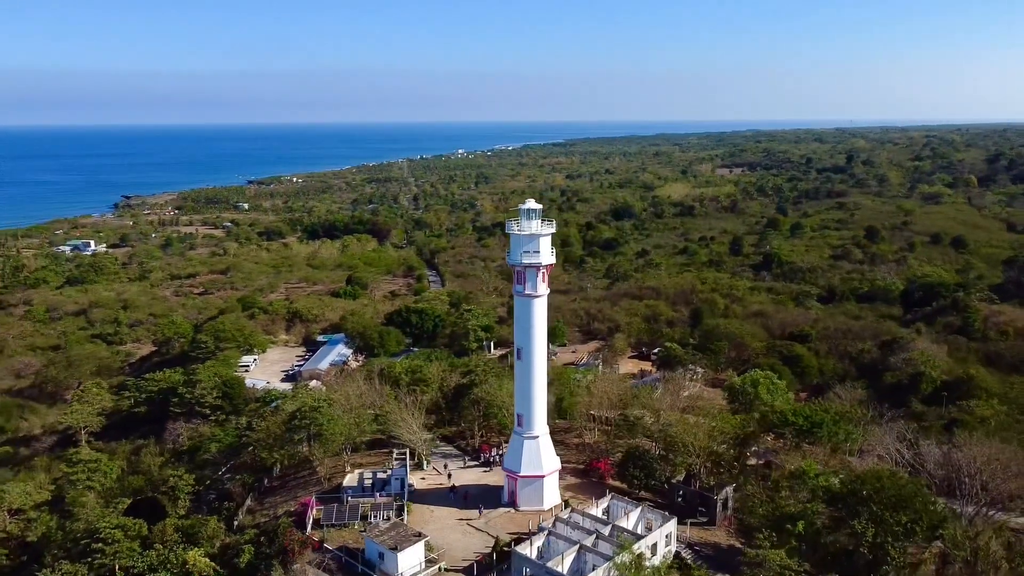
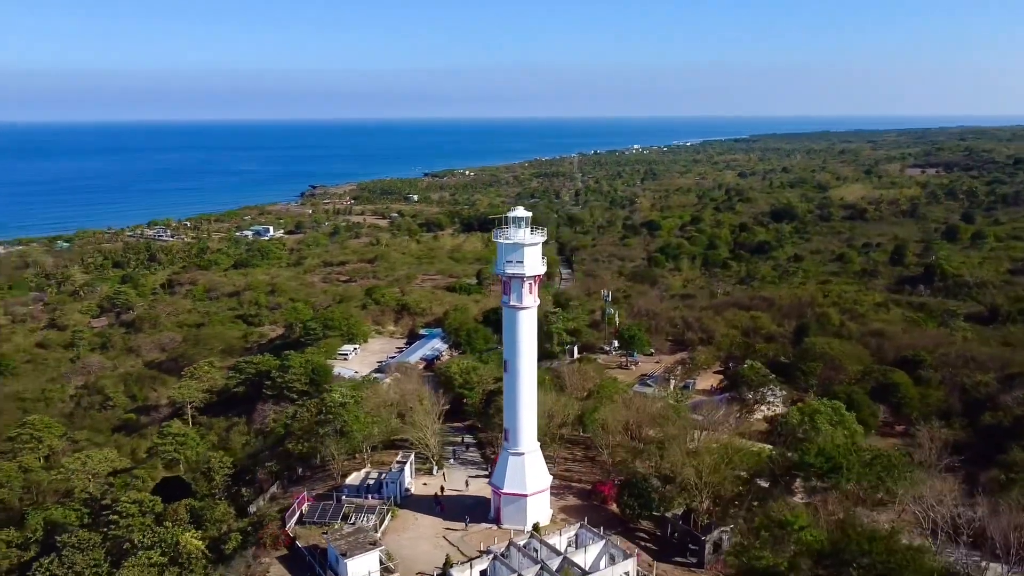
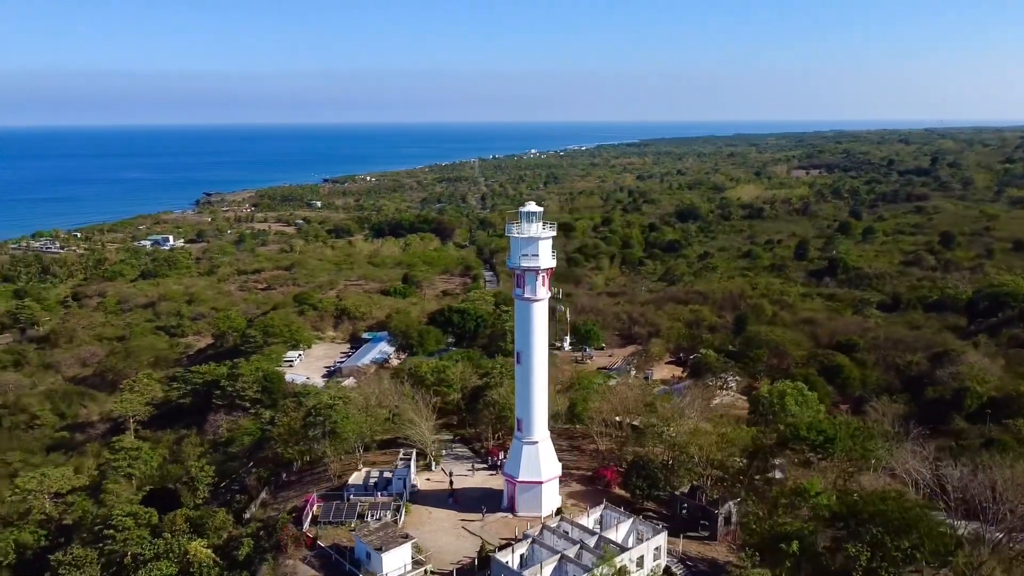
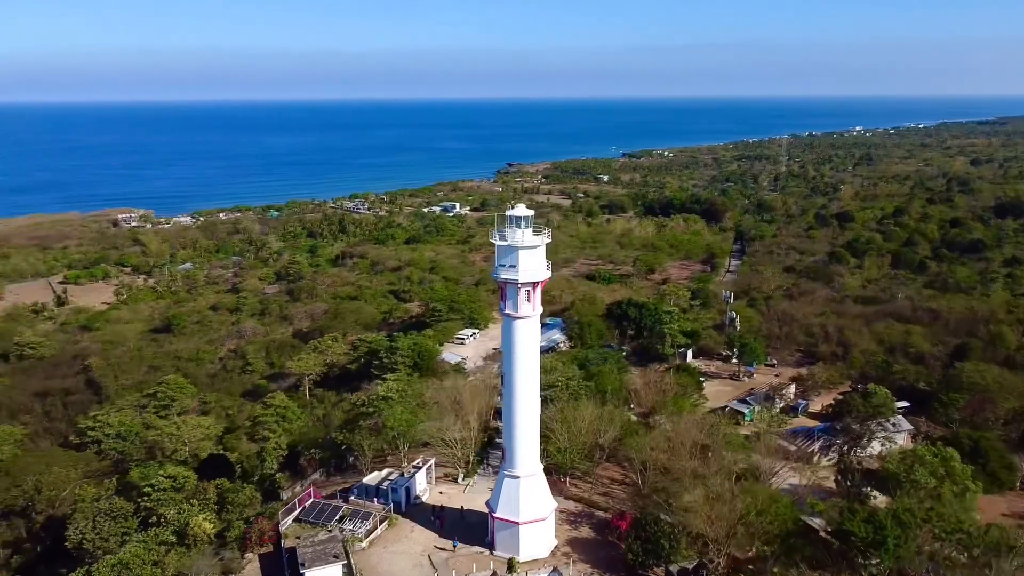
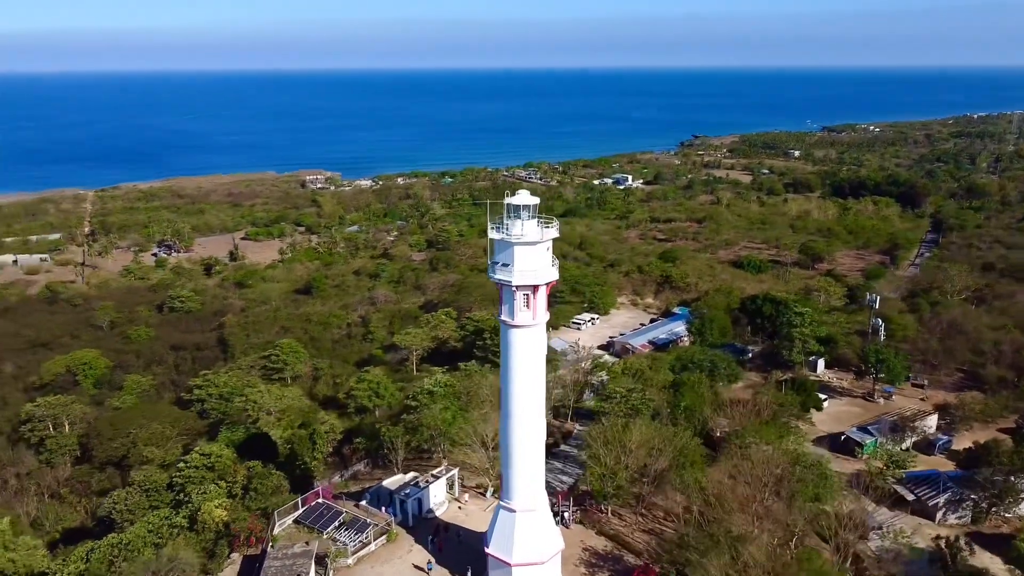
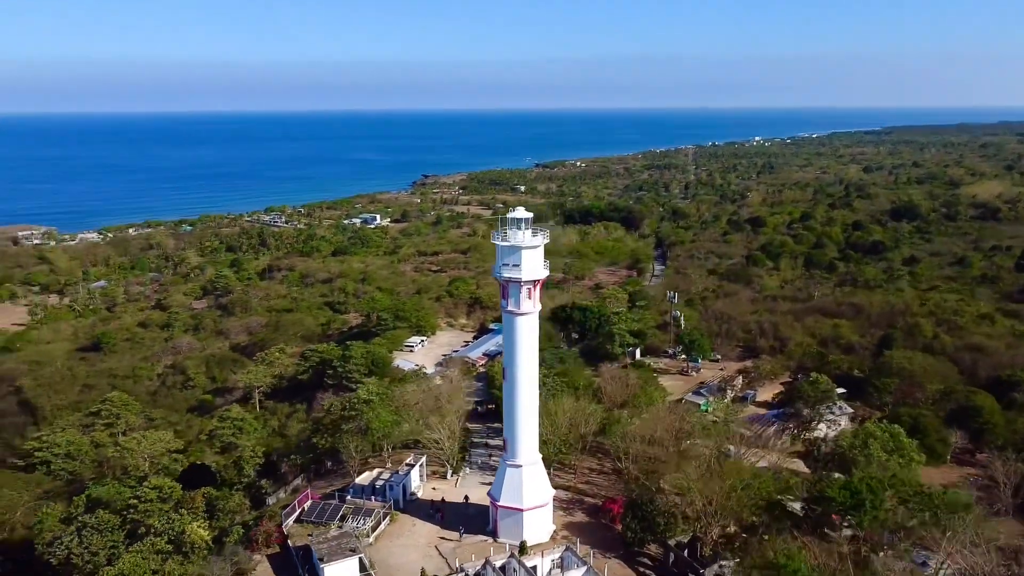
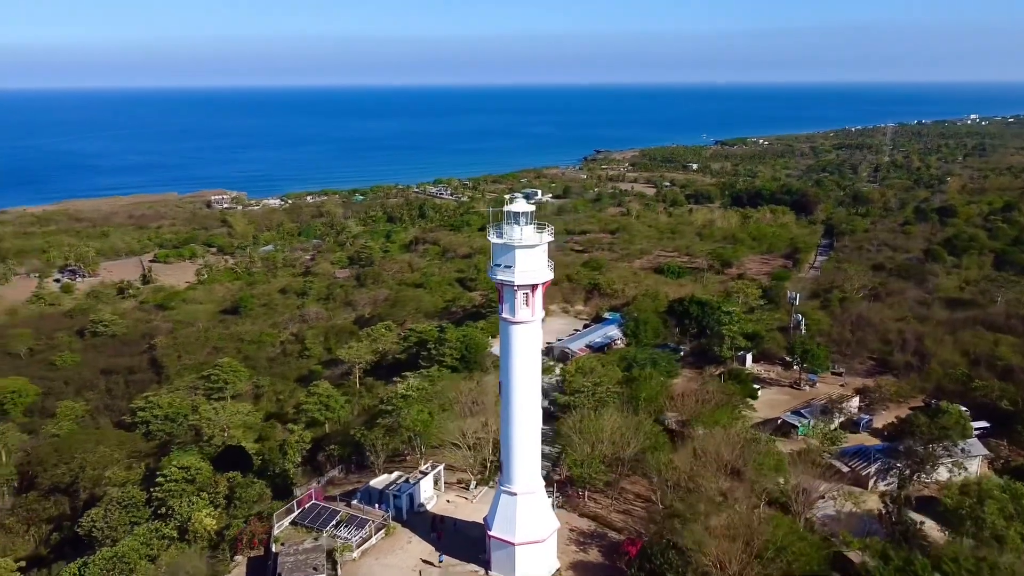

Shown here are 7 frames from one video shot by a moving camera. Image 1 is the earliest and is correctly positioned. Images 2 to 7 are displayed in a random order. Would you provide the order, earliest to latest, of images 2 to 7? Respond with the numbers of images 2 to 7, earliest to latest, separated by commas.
3, 2, 6, 4, 7, 5
